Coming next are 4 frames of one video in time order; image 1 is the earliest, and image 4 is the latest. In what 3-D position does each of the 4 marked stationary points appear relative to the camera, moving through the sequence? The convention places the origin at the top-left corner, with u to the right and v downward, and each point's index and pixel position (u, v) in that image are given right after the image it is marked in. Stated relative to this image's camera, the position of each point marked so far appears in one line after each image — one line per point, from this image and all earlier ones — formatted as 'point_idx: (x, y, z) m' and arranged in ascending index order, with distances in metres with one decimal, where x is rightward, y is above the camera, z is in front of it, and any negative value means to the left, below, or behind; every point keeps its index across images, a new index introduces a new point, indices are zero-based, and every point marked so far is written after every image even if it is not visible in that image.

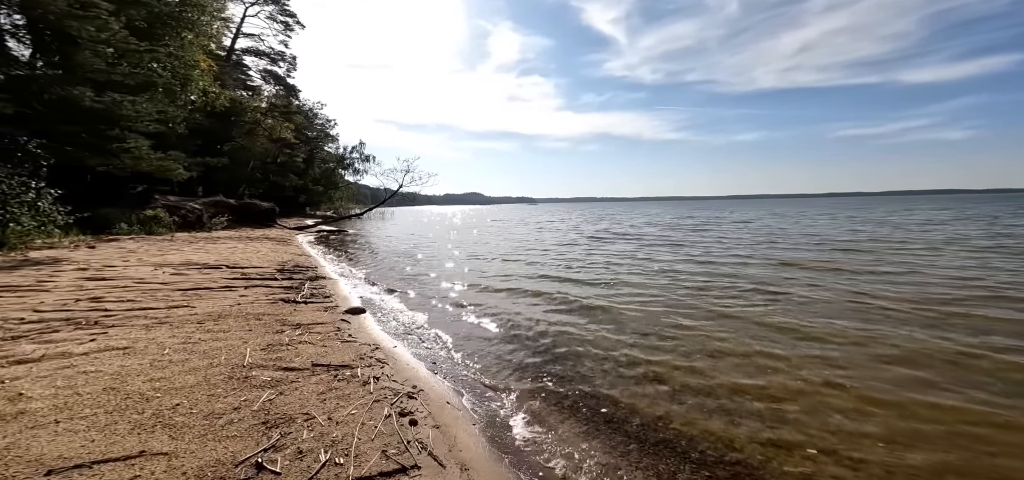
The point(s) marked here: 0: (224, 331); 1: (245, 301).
0: (-3.3, -1.0, +4.7) m
1: (-4.1, -0.9, +6.2) m
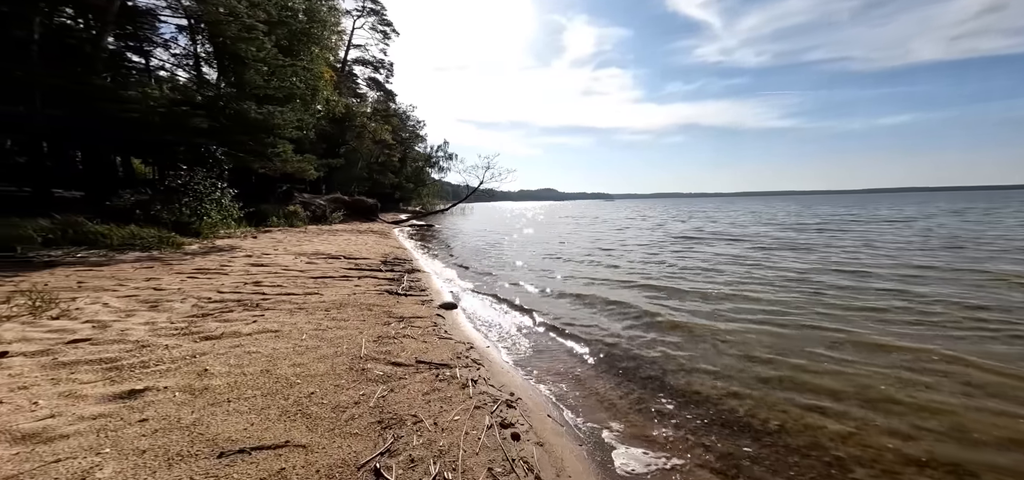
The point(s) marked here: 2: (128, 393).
0: (-2.2, -1.0, +5.1) m
1: (-2.6, -0.9, +6.7) m
2: (-2.7, -1.1, +2.9) m
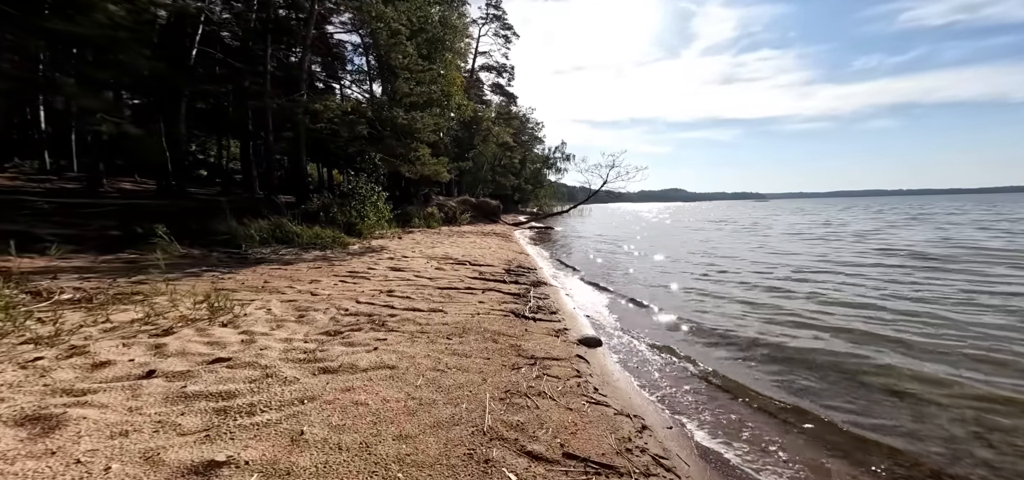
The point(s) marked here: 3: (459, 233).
0: (-0.5, -1.2, +4.1) m
1: (-0.5, -1.0, +5.8) m
2: (-1.7, -1.2, +2.2) m
3: (-2.3, +0.2, +16.0) m
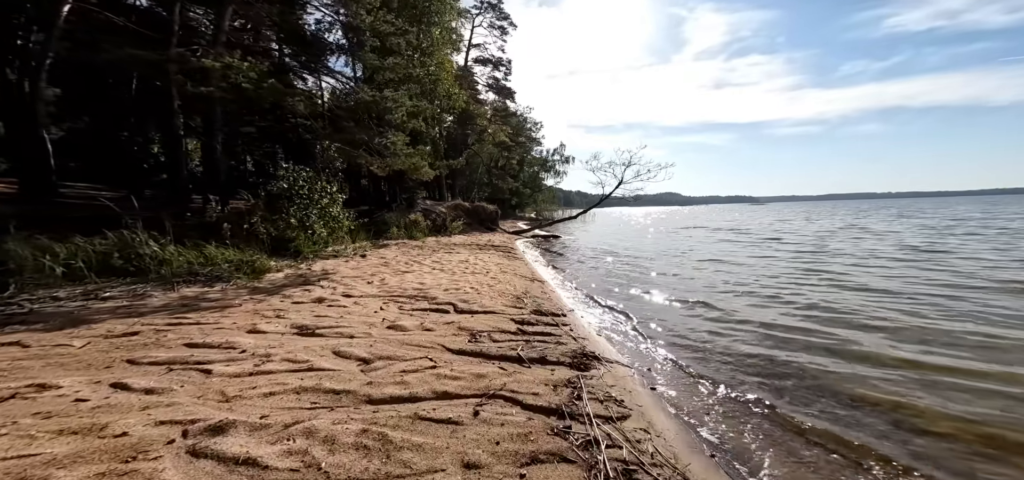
0: (-0.3, -1.4, +0.5) m
1: (-0.3, -1.3, +2.2) m
2: (-1.4, -1.4, -1.5) m
3: (-2.2, -0.2, +12.4) m
